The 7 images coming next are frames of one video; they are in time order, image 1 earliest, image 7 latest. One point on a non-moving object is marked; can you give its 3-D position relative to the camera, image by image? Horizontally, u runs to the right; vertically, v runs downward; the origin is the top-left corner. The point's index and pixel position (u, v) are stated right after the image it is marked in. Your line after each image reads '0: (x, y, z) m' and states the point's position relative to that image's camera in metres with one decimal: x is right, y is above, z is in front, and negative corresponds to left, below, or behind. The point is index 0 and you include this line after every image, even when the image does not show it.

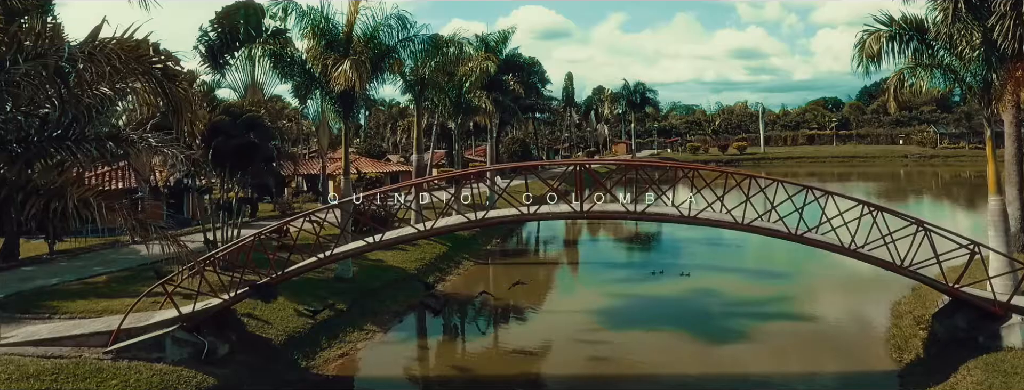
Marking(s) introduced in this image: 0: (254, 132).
0: (-5.6, +1.4, +15.4) m
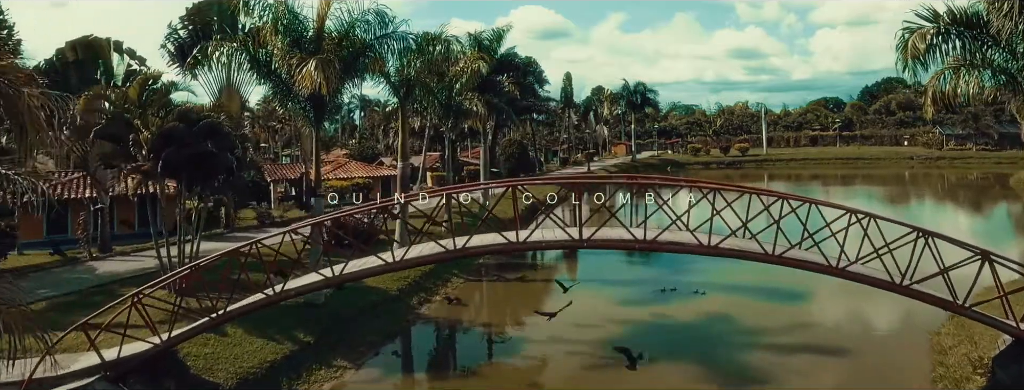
0: (-5.8, +1.1, +13.7) m
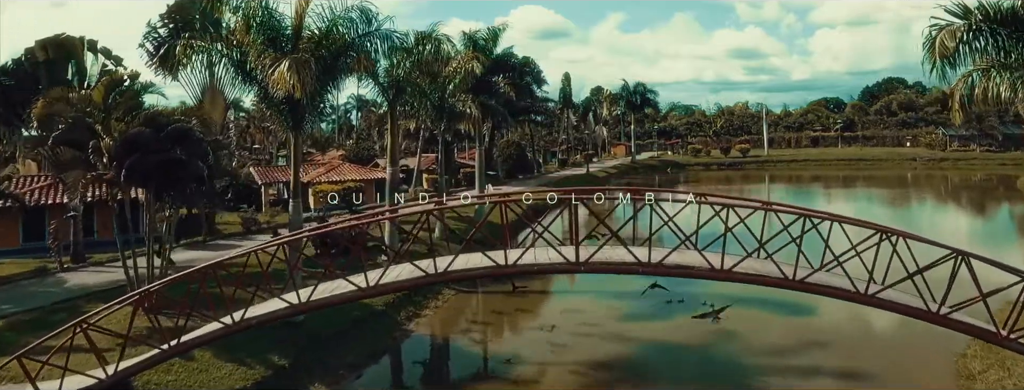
0: (-5.9, +0.9, +12.7) m
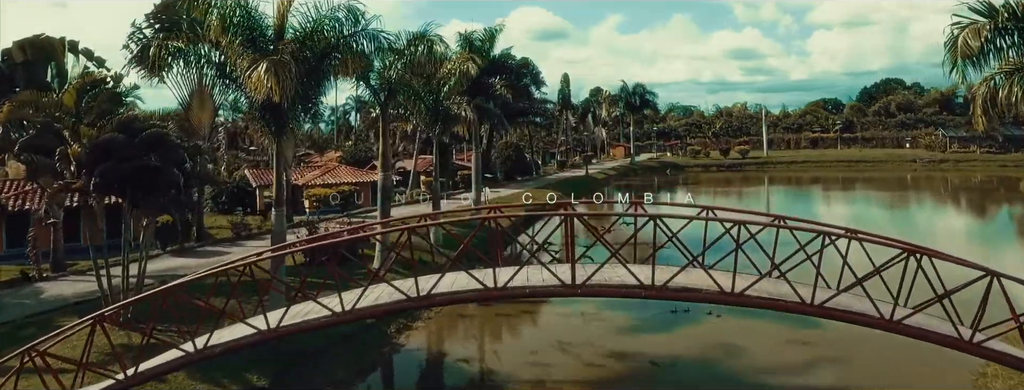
0: (-6.0, +0.7, +12.0) m
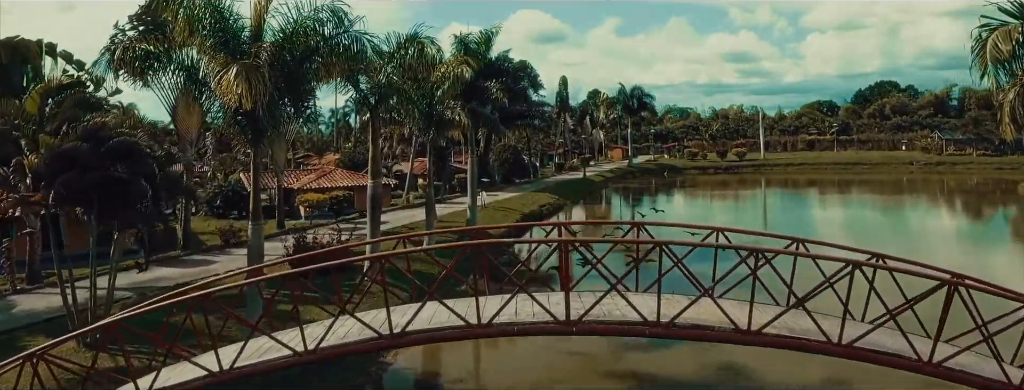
0: (-6.1, +0.5, +11.3) m
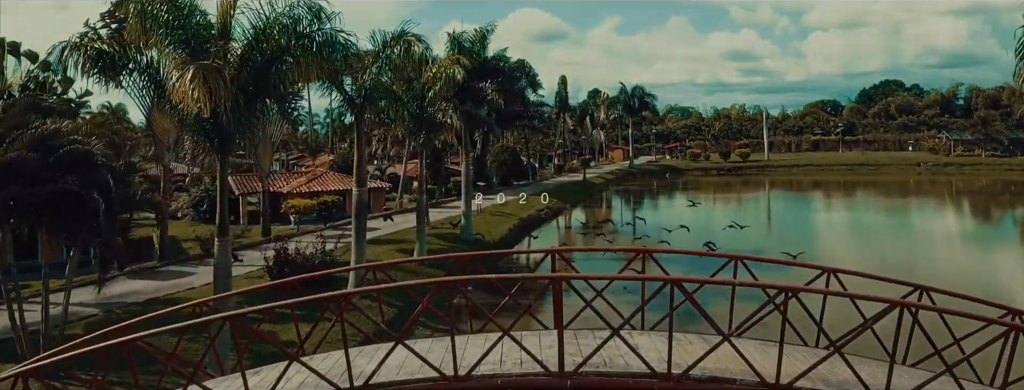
0: (-6.2, +0.3, +10.2) m
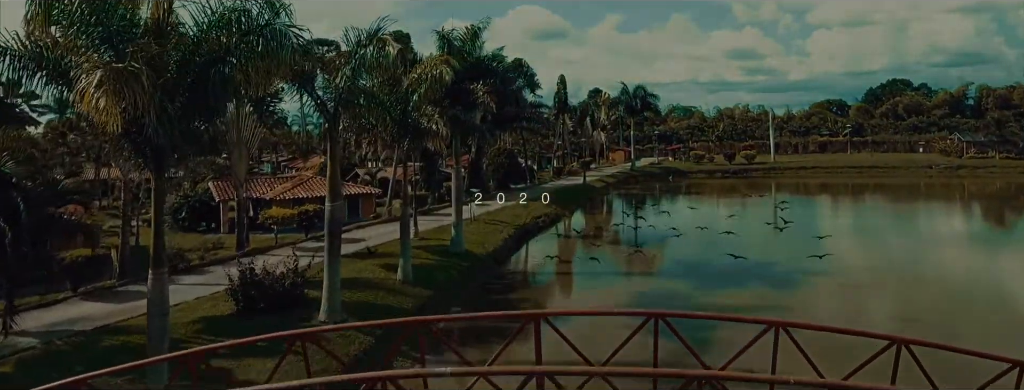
0: (-6.5, 0.0, +8.5) m
